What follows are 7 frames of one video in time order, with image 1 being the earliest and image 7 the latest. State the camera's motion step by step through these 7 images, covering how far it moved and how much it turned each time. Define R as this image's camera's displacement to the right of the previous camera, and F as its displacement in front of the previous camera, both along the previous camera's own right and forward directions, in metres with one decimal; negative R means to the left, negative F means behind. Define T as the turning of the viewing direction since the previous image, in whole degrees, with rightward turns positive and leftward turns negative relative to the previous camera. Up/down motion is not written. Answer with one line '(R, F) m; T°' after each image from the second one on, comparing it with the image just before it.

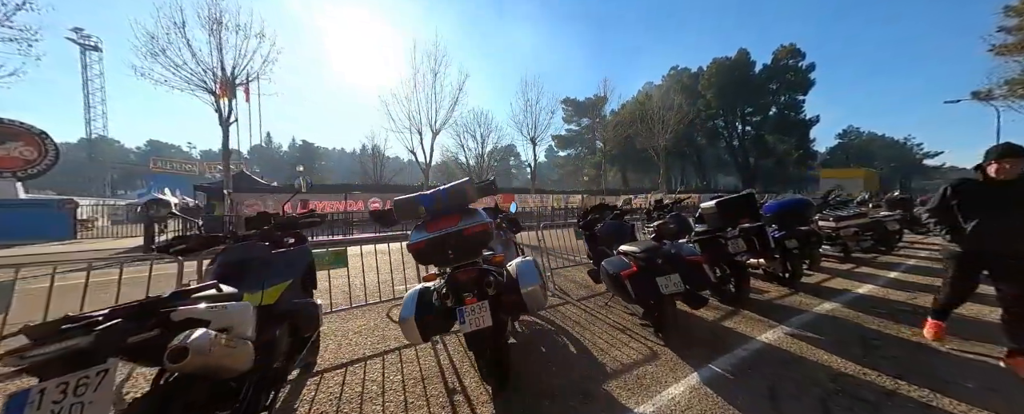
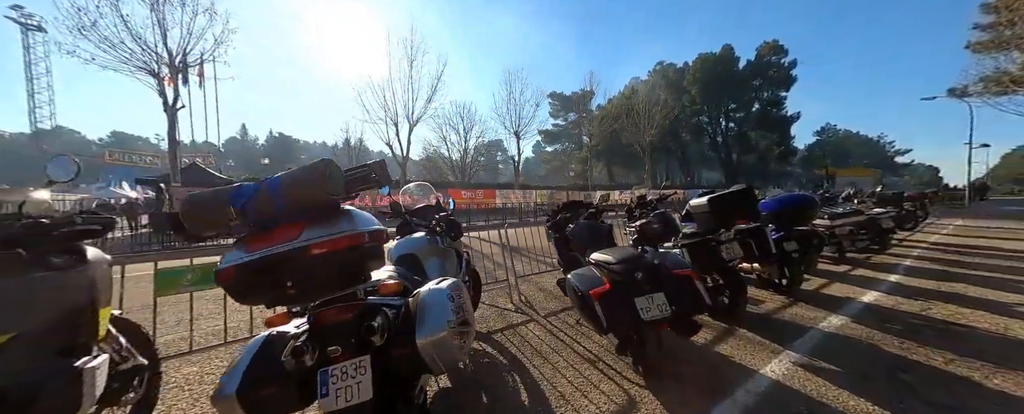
(+0.5, +0.8) m; +2°
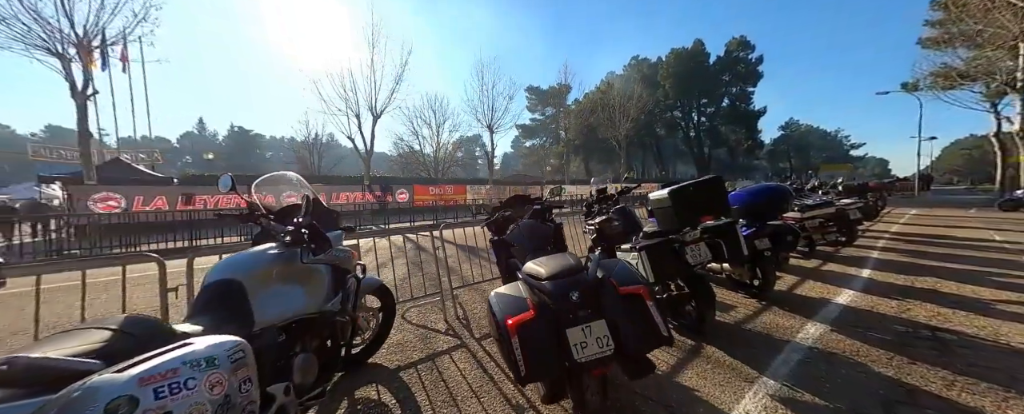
(+0.6, +0.7) m; +4°
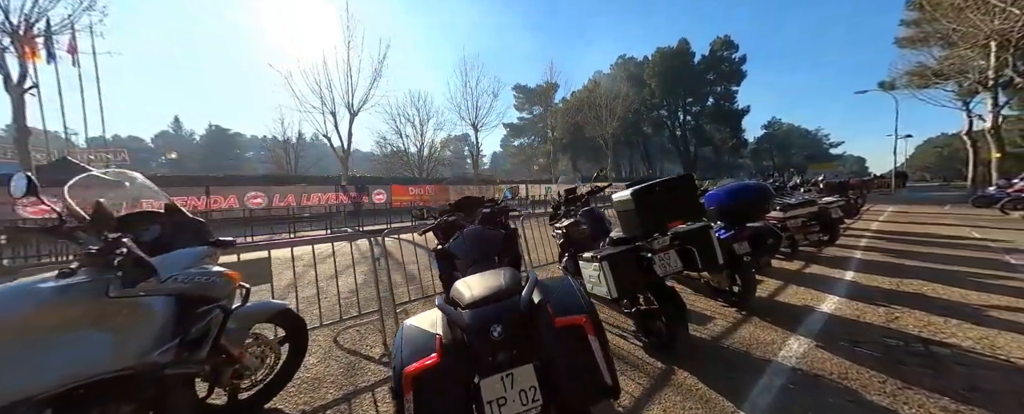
(+0.4, +0.4) m; +2°
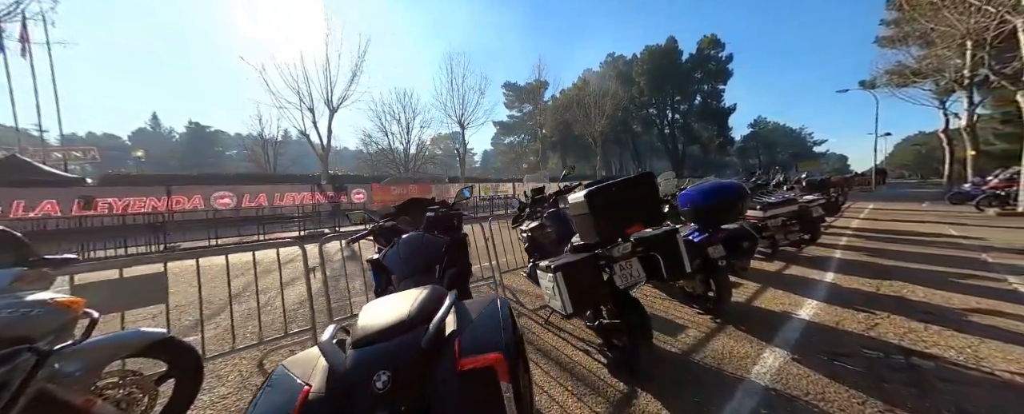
(+0.4, +0.3) m; +1°
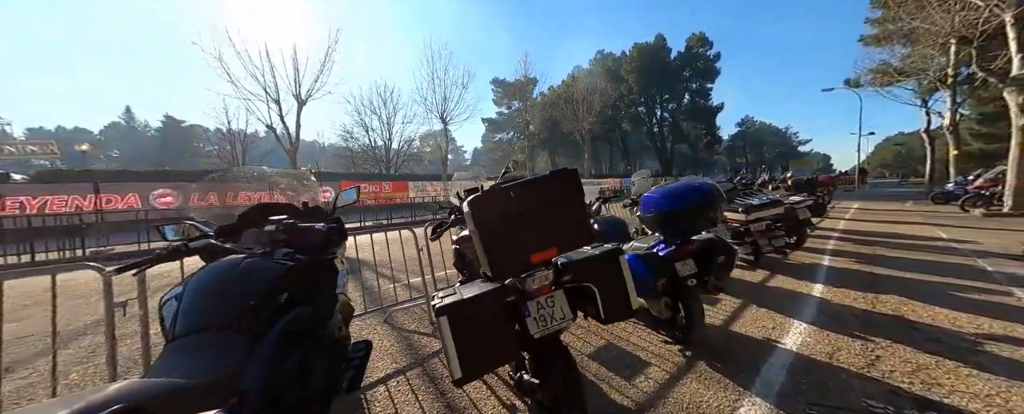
(+0.7, +0.7) m; +2°
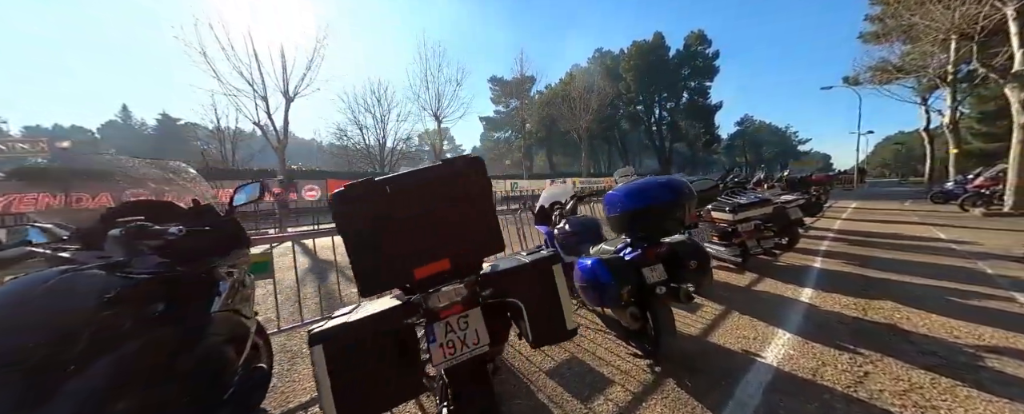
(+0.4, +0.3) m; 0°
